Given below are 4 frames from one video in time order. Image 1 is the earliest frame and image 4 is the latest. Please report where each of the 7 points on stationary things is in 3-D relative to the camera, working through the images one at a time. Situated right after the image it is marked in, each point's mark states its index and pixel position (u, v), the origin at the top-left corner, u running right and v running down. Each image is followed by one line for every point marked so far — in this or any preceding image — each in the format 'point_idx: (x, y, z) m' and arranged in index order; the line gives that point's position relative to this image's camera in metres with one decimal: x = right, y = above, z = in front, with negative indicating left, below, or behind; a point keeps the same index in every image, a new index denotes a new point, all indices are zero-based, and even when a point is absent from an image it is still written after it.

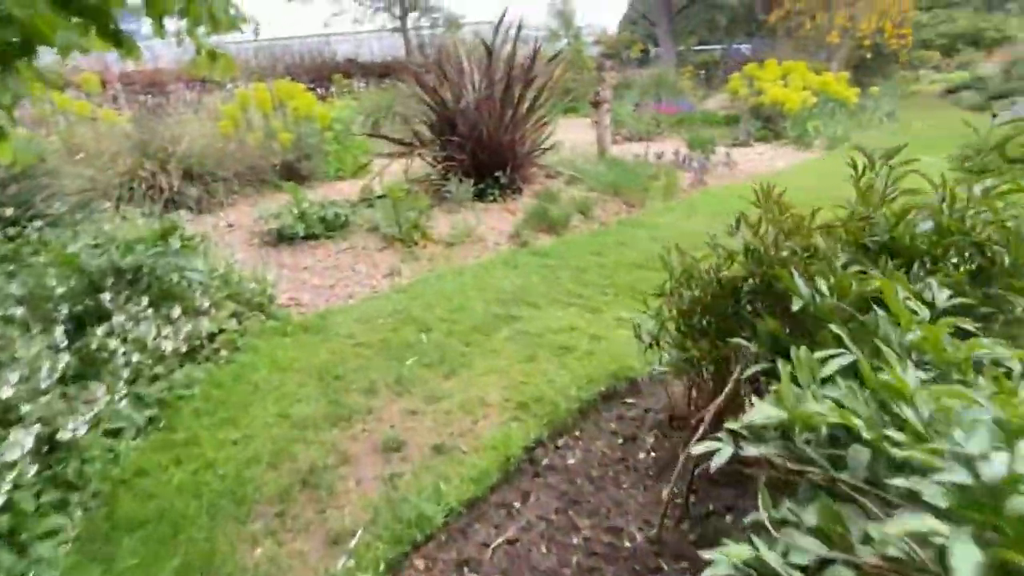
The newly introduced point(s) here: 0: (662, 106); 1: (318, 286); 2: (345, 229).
0: (+3.1, +3.8, +12.1) m
1: (-1.1, 0.0, +3.4) m
2: (-1.2, +0.4, +4.3) m
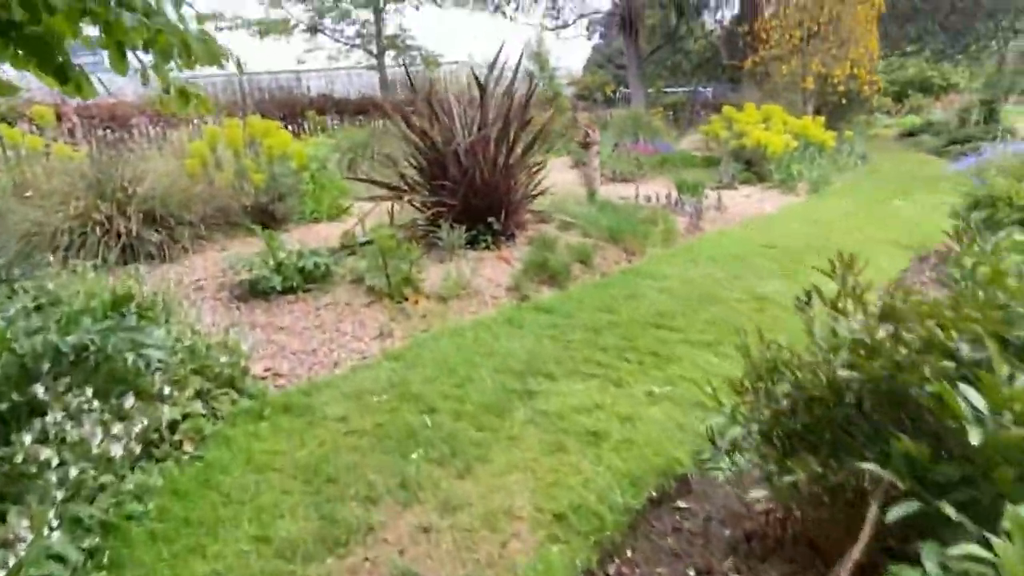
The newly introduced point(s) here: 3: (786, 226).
0: (+2.6, +2.9, +12.1) m
1: (-1.1, -0.3, +3.0) m
2: (-1.2, +0.1, +3.9) m
3: (+2.7, +0.6, +5.9) m
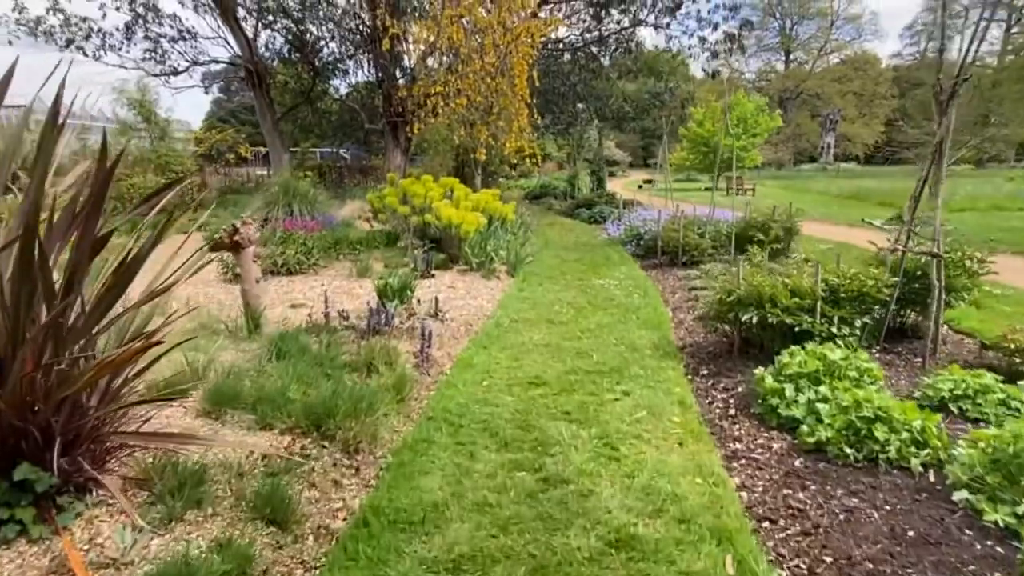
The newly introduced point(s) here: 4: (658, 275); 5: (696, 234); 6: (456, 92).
0: (-3.6, +1.1, +9.9) m
1: (-1.4, -1.4, +0.1) m
2: (-2.1, -1.1, +0.7) m
3: (+0.1, -0.4, +4.6) m
4: (+1.9, +0.2, +7.5) m
5: (+2.6, +0.8, +8.1) m
6: (-1.0, +3.3, +9.9) m
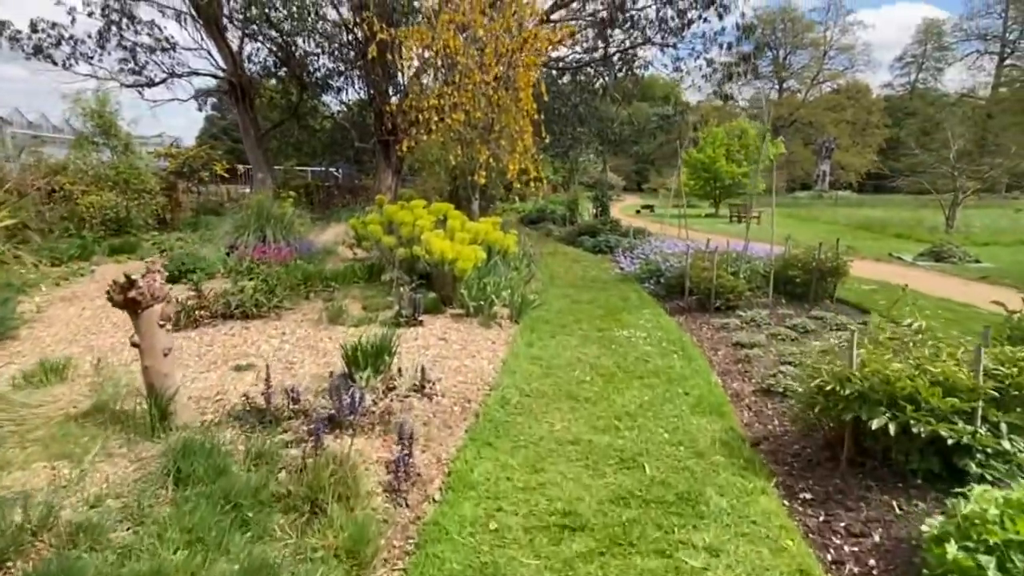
0: (-3.6, +0.6, +8.7) m
1: (-1.3, -1.6, -1.2) m
2: (-1.9, -1.3, -0.5) m
3: (+0.2, -0.8, +3.4) m
4: (+1.9, -0.4, +6.3) m
5: (+2.6, +0.2, +7.0) m
6: (-0.9, +2.7, +8.8) m
